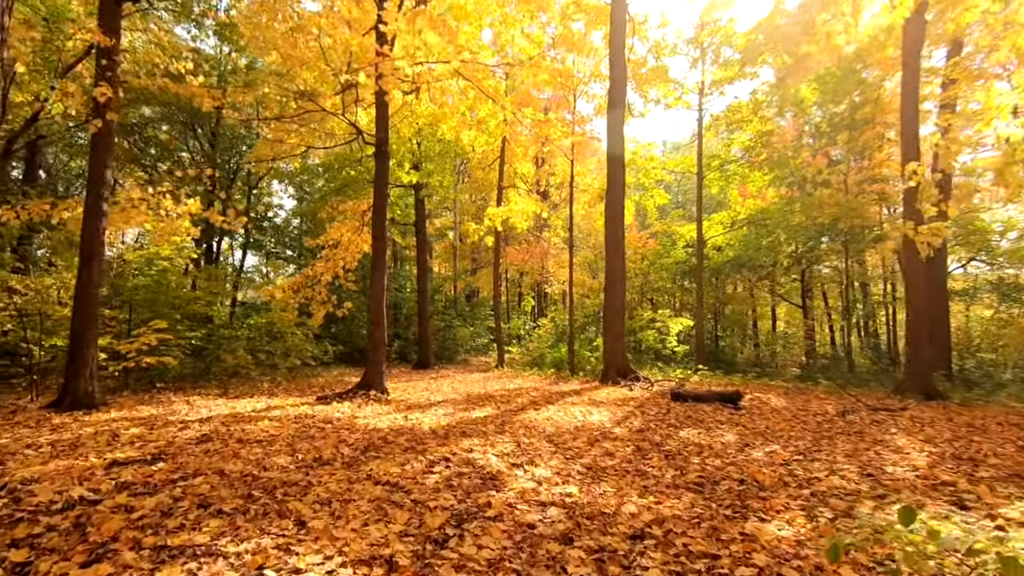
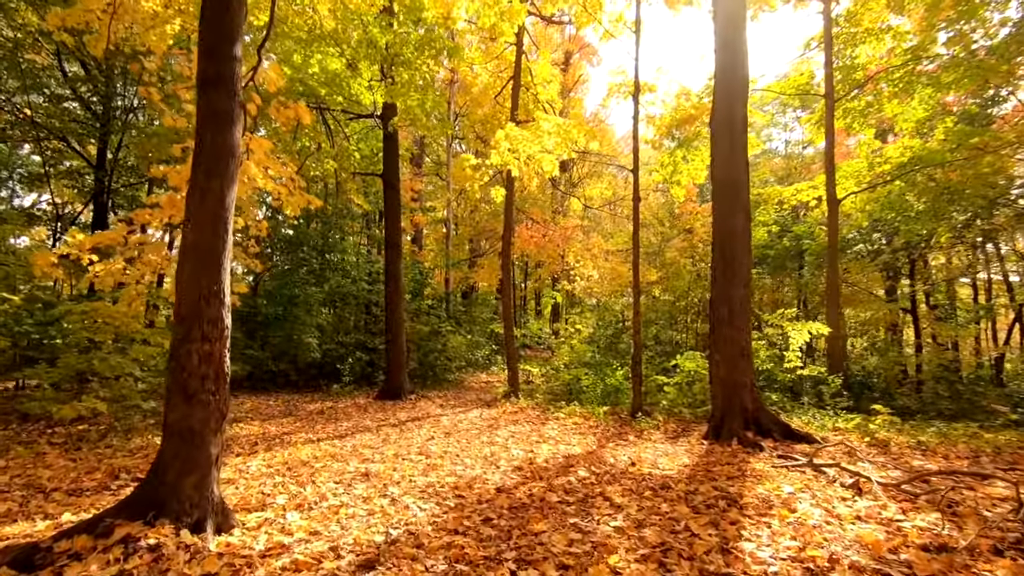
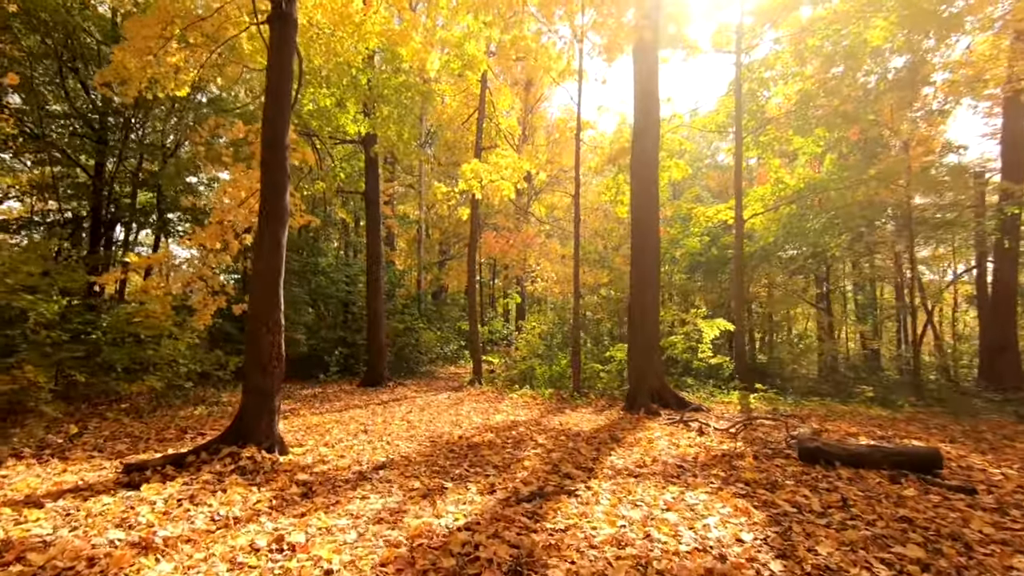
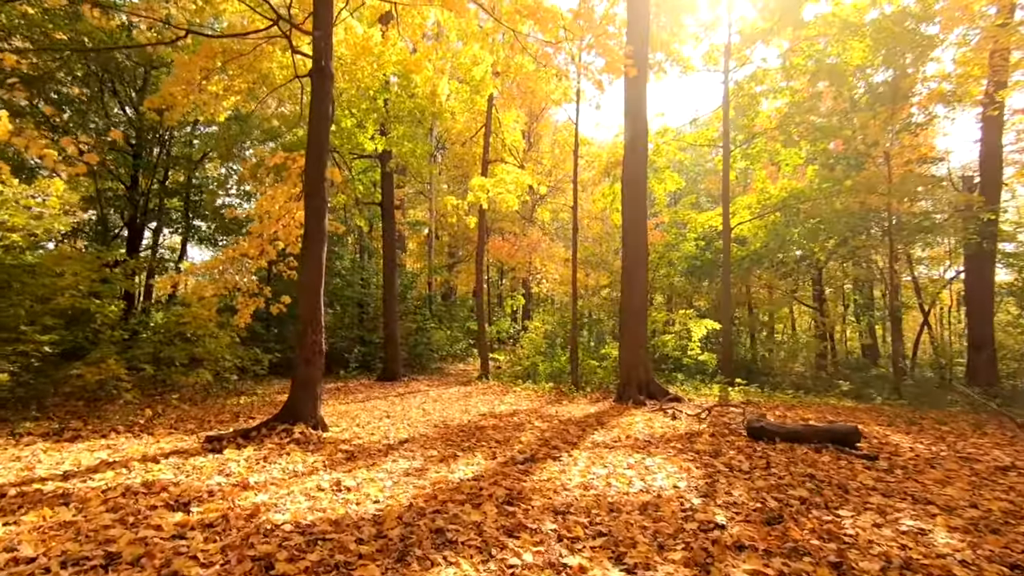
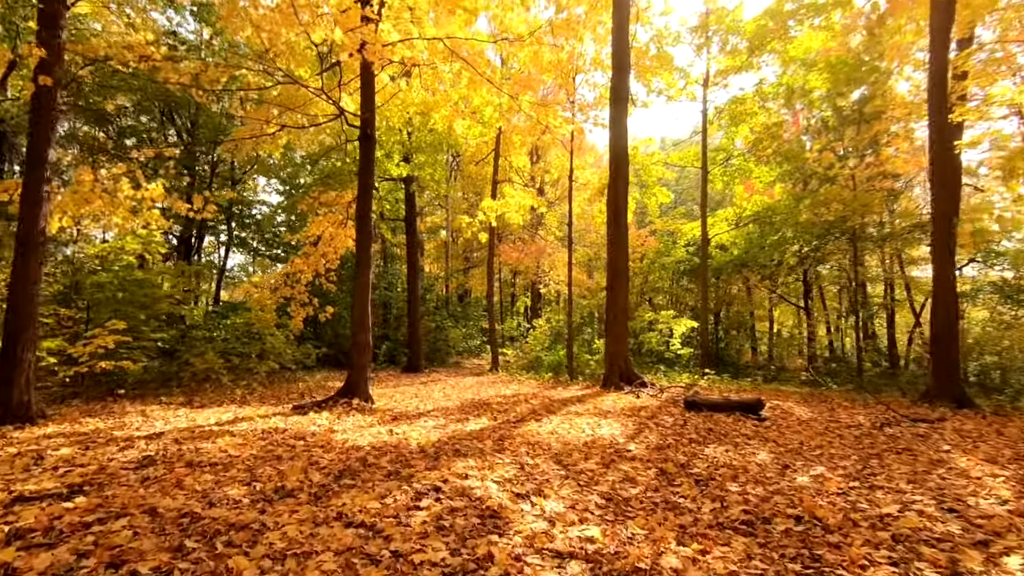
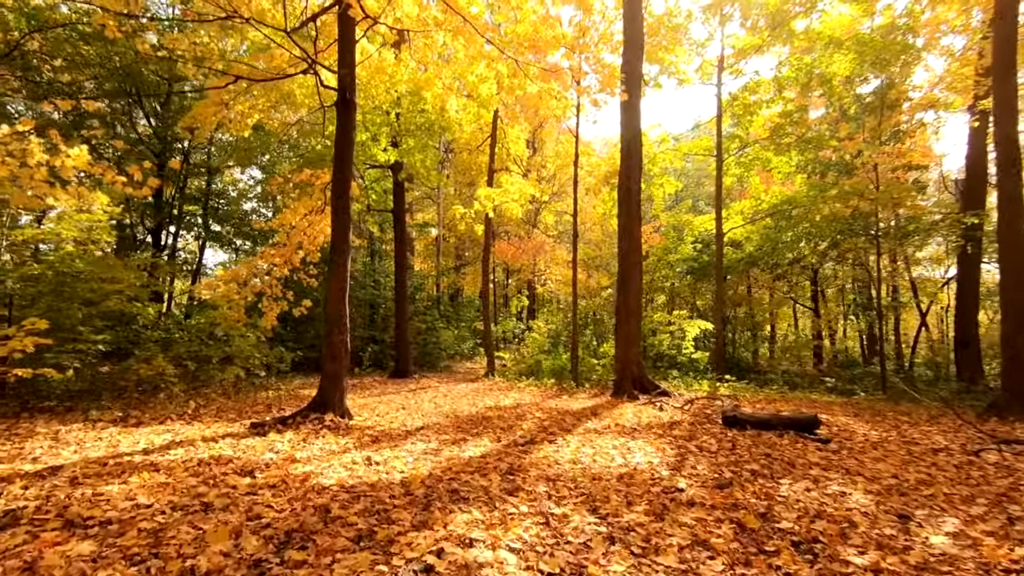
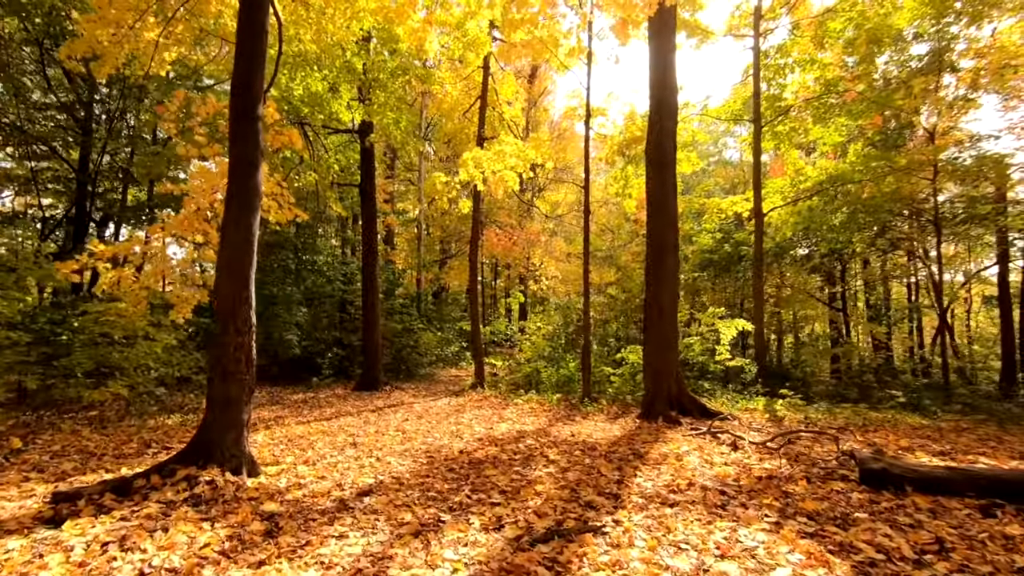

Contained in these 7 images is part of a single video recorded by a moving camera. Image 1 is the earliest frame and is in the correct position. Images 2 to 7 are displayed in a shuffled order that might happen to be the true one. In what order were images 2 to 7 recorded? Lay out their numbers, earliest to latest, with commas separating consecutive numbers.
5, 6, 4, 3, 7, 2
